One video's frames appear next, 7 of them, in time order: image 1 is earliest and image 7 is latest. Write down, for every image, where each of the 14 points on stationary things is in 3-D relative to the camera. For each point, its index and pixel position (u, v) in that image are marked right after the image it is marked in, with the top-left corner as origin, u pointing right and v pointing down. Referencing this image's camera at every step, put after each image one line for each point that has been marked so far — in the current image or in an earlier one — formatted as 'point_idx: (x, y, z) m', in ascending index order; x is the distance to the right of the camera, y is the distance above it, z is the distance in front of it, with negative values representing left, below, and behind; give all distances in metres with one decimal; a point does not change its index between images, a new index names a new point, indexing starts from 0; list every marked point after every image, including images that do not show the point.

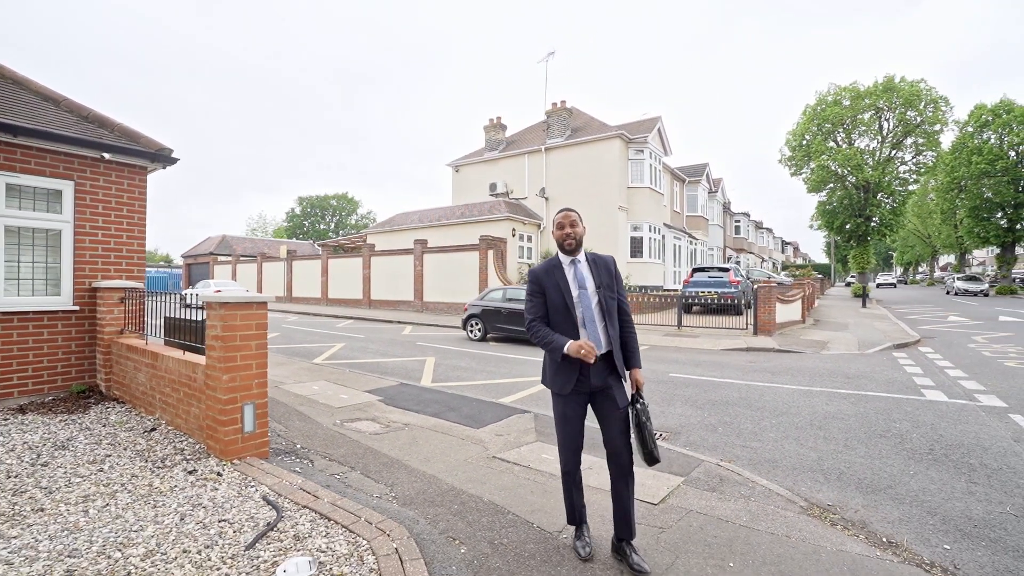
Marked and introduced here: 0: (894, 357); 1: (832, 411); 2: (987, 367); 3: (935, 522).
0: (+7.3, -1.3, +9.6) m
1: (+3.7, -1.4, +5.8) m
2: (+7.8, -1.3, +8.3) m
3: (+2.7, -1.5, +3.3) m
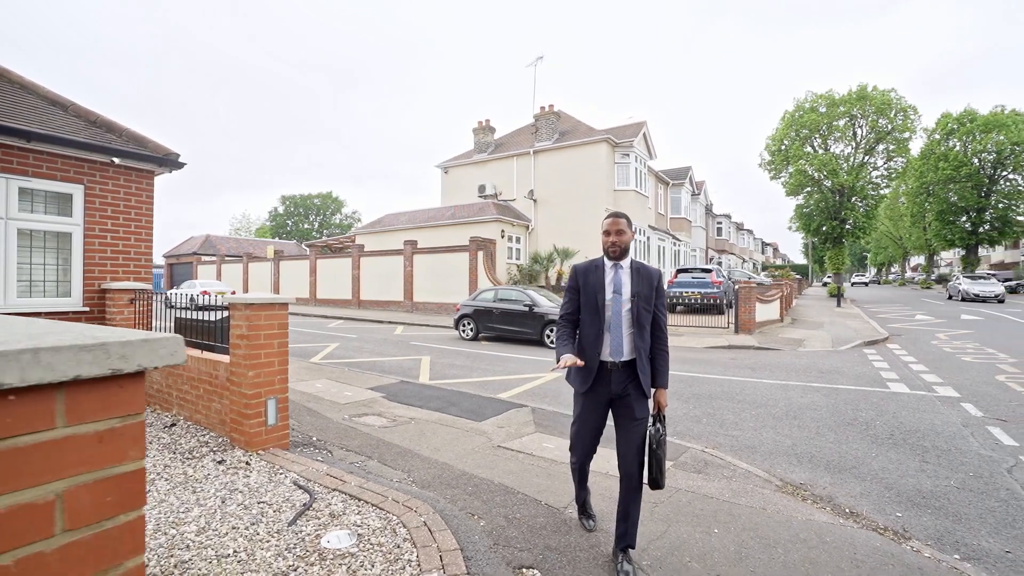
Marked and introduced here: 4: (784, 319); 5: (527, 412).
0: (+7.2, -1.3, +10.2) m
1: (+3.7, -1.4, +6.3) m
2: (+7.7, -1.3, +8.9) m
3: (+2.8, -1.5, +3.7) m
4: (+8.5, -1.0, +15.8) m
5: (+0.2, -1.5, +6.2) m
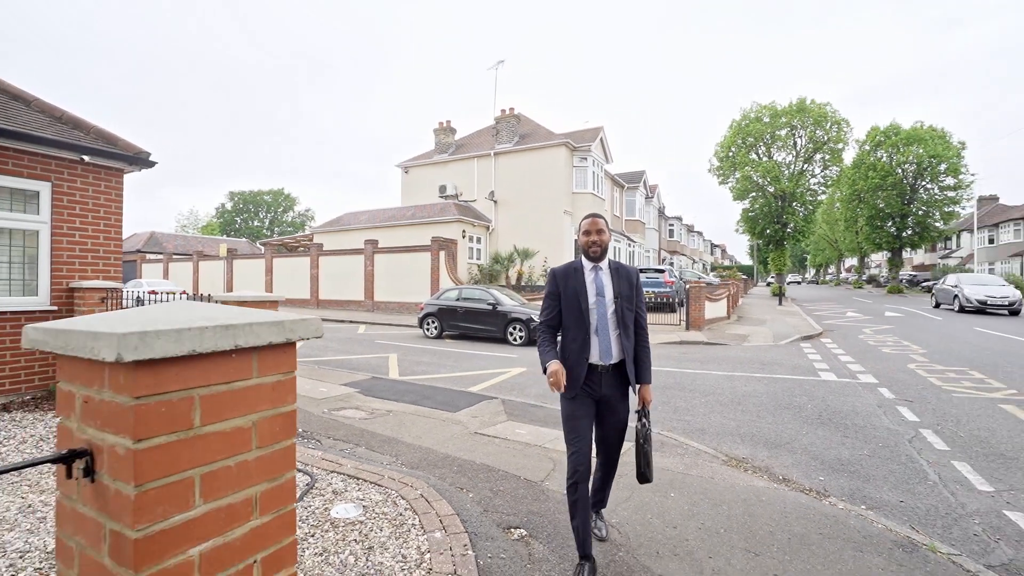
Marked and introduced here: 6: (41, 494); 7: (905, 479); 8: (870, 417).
0: (+6.5, -1.3, +11.2) m
1: (+3.3, -1.4, +7.0) m
2: (+7.1, -1.3, +9.9) m
3: (+2.6, -1.5, +4.4) m
4: (+7.3, -1.0, +16.9) m
5: (-0.2, -1.5, +6.6) m
6: (-3.1, -1.4, +3.3) m
7: (+3.1, -1.5, +4.0) m
8: (+4.0, -1.5, +5.7) m
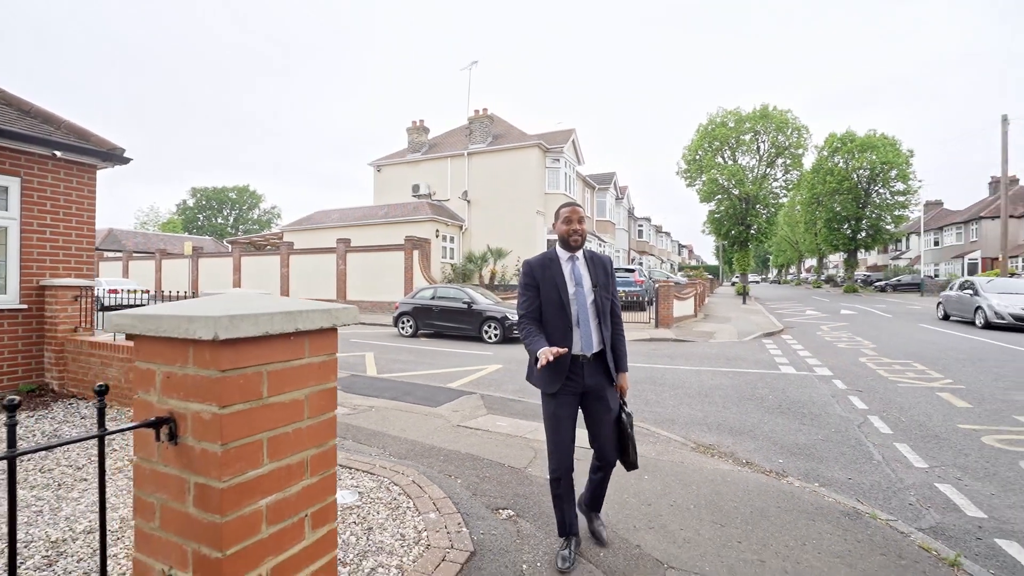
0: (+5.9, -1.3, +11.8) m
1: (+3.0, -1.4, +7.4) m
2: (+6.6, -1.3, +10.5) m
3: (+2.5, -1.5, +4.7) m
4: (+6.4, -0.9, +17.5) m
5: (-0.5, -1.5, +6.8) m
6: (-3.2, -1.3, +3.3) m
7: (+3.0, -1.5, +4.4) m
8: (+3.8, -1.4, +6.1) m
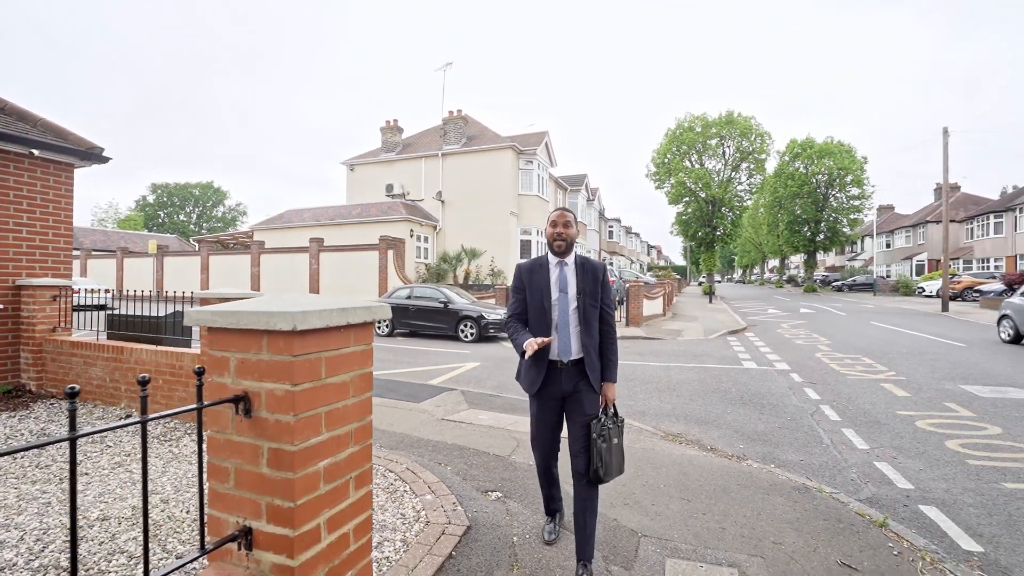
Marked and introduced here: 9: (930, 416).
0: (+5.3, -1.3, +12.4) m
1: (+2.7, -1.4, +7.8) m
2: (+6.1, -1.3, +11.2) m
3: (+2.3, -1.5, +5.2) m
4: (+5.5, -0.9, +18.1) m
5: (-0.8, -1.5, +7.1) m
6: (-3.3, -1.3, +3.4) m
7: (+2.8, -1.5, +4.8) m
8: (+3.5, -1.4, +6.6) m
9: (+4.7, -1.5, +5.7) m
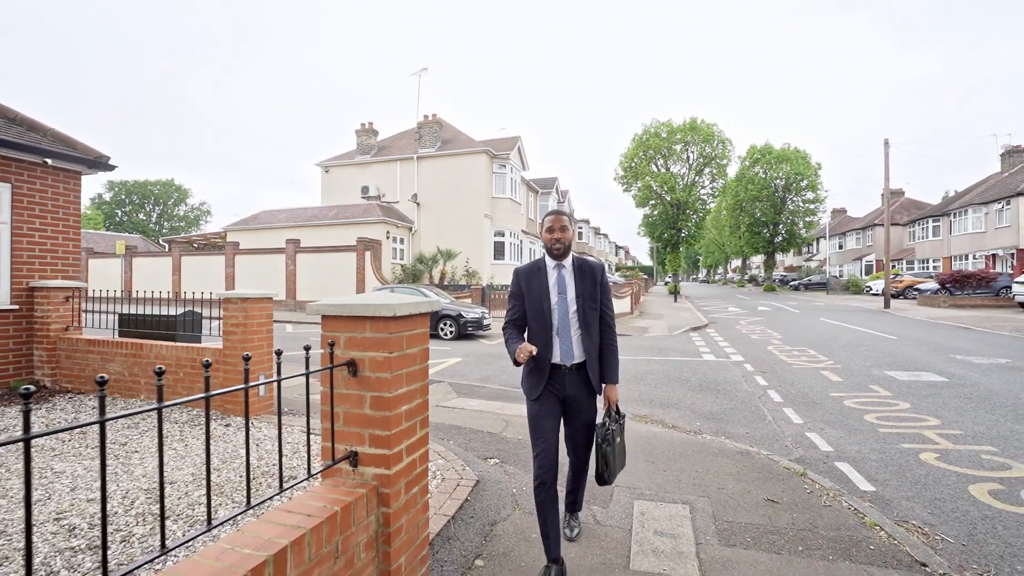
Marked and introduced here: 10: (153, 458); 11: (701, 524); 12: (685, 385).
0: (+4.8, -1.3, +13.4) m
1: (+2.4, -1.4, +8.7) m
2: (+5.6, -1.3, +12.2) m
3: (+2.2, -1.5, +6.0) m
4: (+4.6, -0.9, +19.1) m
5: (-1.0, -1.5, +7.7) m
6: (-3.3, -1.3, +3.9) m
7: (+2.7, -1.5, +5.7) m
8: (+3.3, -1.4, +7.5) m
9: (+4.6, -1.4, +6.7) m
10: (-2.9, -1.4, +4.0) m
11: (+1.2, -1.5, +3.2) m
12: (+2.6, -1.4, +7.5) m
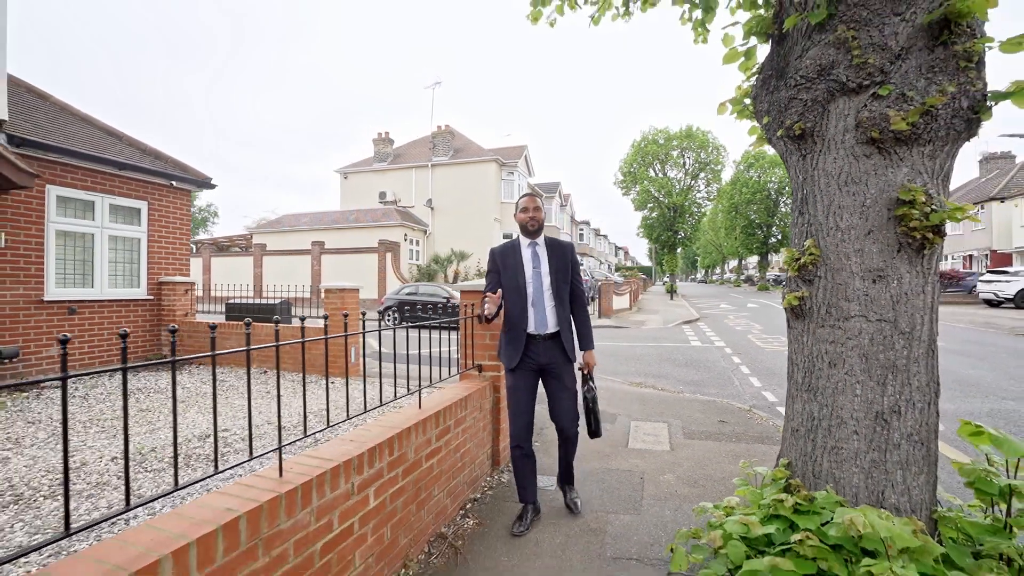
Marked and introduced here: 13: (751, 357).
0: (+5.1, -1.2, +15.2) m
1: (+2.7, -1.3, +10.5) m
2: (+6.0, -1.2, +14.0) m
3: (+2.5, -1.4, +7.8) m
4: (+5.0, -0.8, +20.9) m
5: (-0.6, -1.4, +9.5) m
6: (-2.9, -1.3, +5.7) m
7: (+3.1, -1.4, +7.5) m
8: (+3.7, -1.4, +9.3) m
9: (+5.0, -1.4, +8.4) m
10: (-2.5, -1.3, +5.7) m
11: (+1.6, -1.4, +5.0) m
12: (+3.0, -1.4, +9.2) m
13: (+4.6, -1.3, +9.7) m
